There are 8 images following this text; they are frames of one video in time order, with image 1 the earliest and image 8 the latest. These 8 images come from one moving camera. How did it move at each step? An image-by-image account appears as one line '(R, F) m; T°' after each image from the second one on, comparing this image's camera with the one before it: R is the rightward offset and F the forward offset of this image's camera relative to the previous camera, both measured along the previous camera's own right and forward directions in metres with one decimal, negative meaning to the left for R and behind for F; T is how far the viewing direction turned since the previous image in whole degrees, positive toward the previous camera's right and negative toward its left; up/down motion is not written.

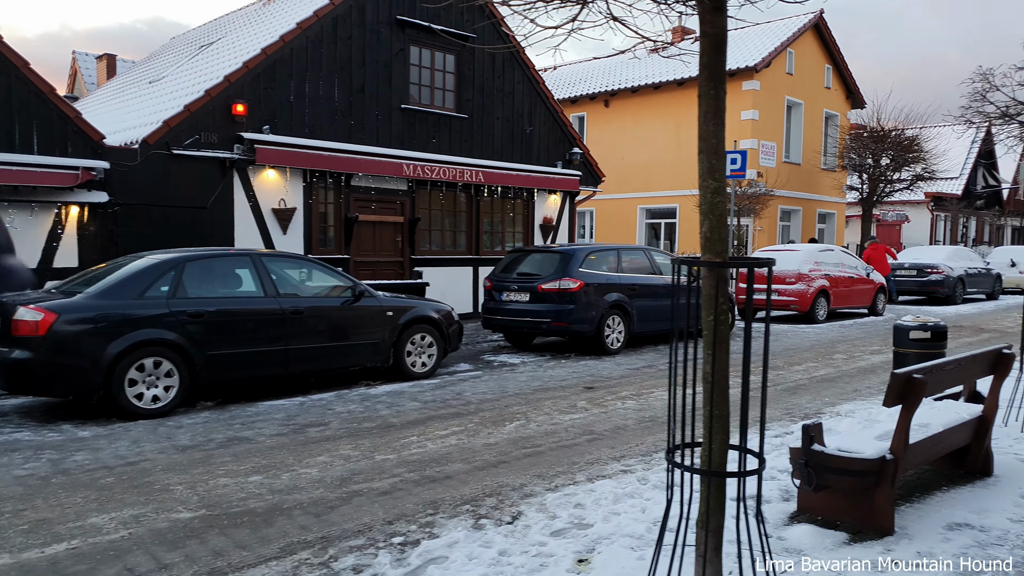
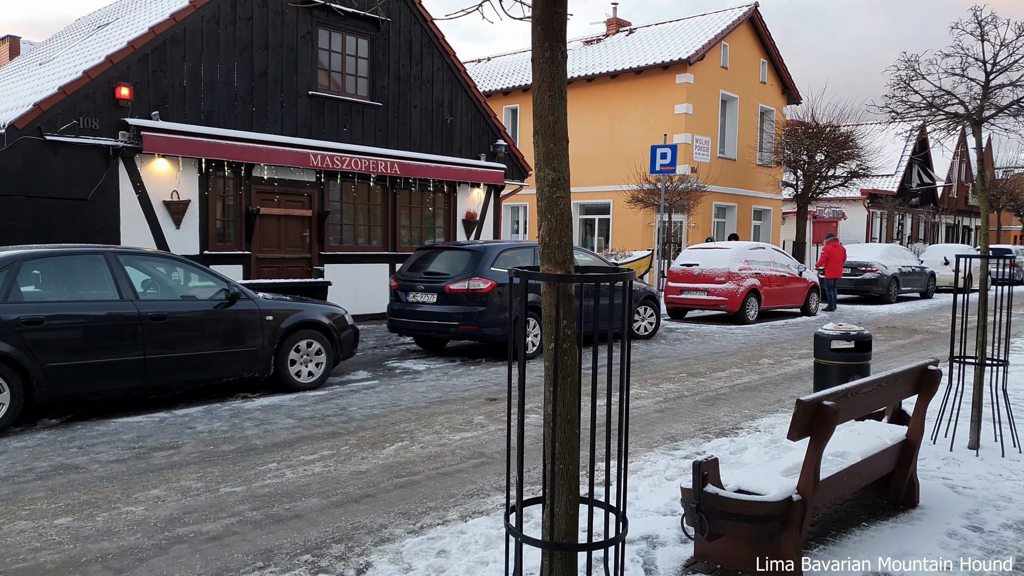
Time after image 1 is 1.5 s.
(+0.5, +0.8) m; +4°
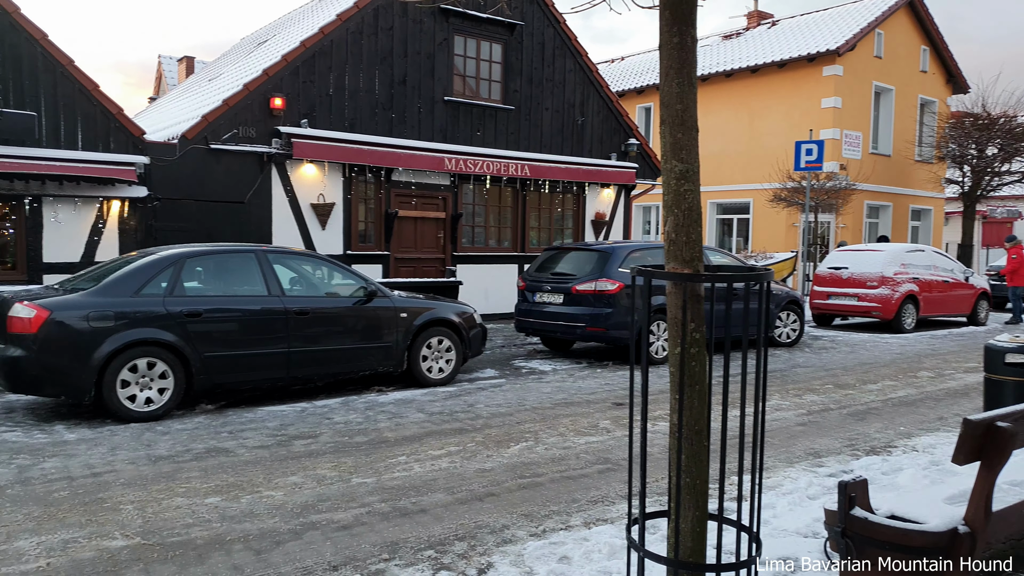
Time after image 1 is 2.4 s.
(0.0, +0.1) m; -10°
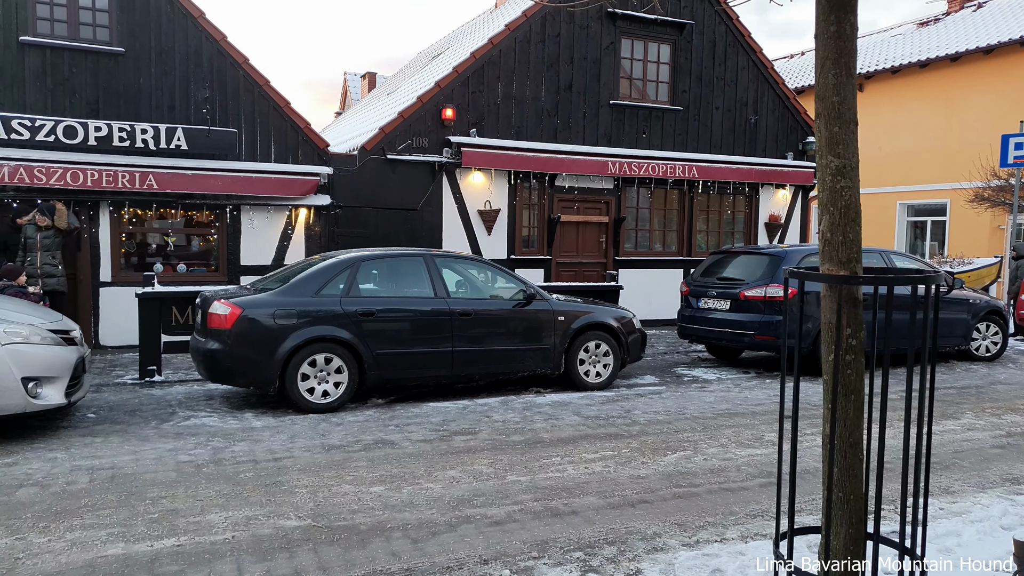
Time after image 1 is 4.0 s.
(+0.1, 0.0) m; -12°
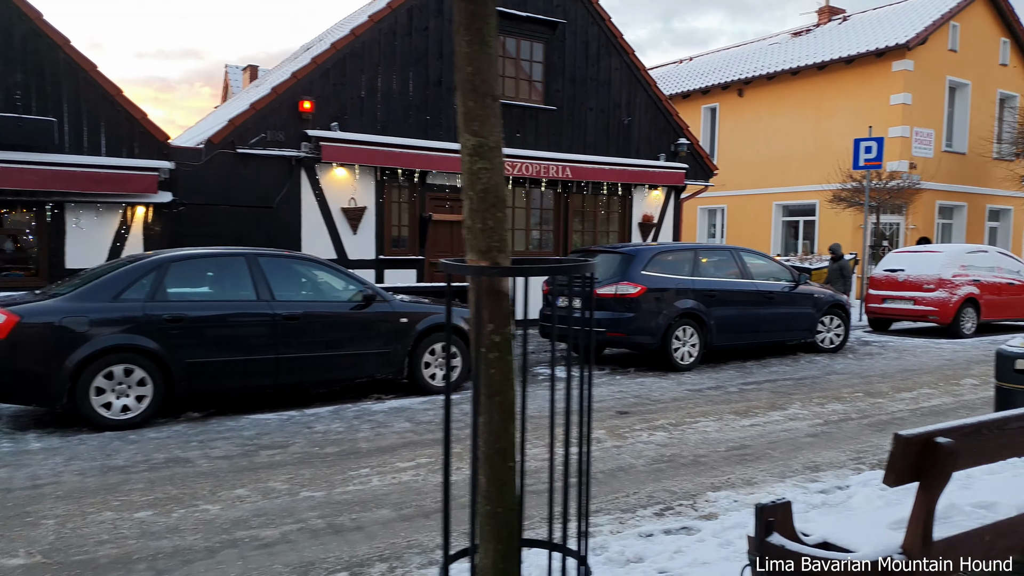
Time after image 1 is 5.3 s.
(+0.8, +0.2) m; +6°
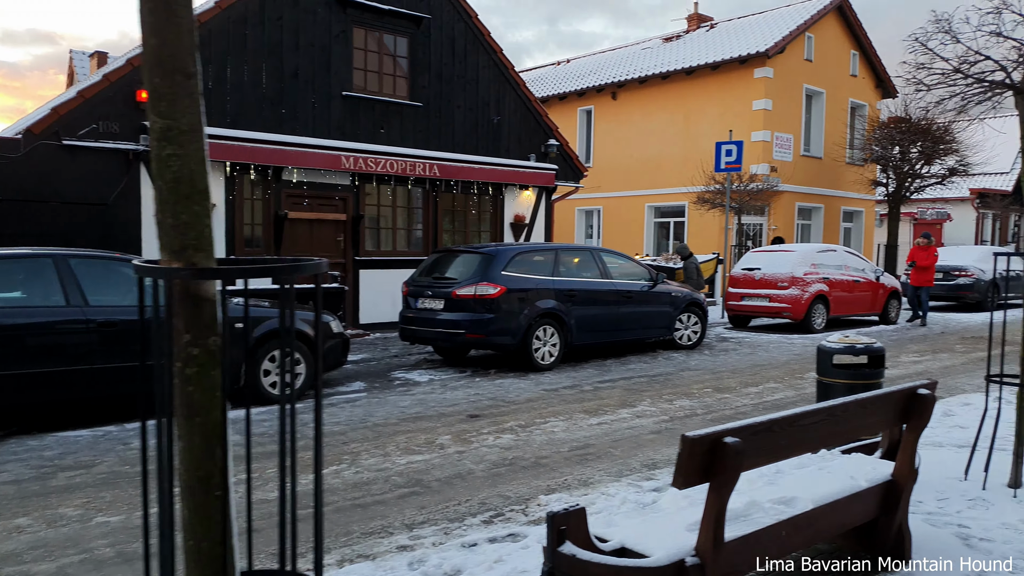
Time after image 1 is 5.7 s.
(+0.4, +0.2) m; +8°
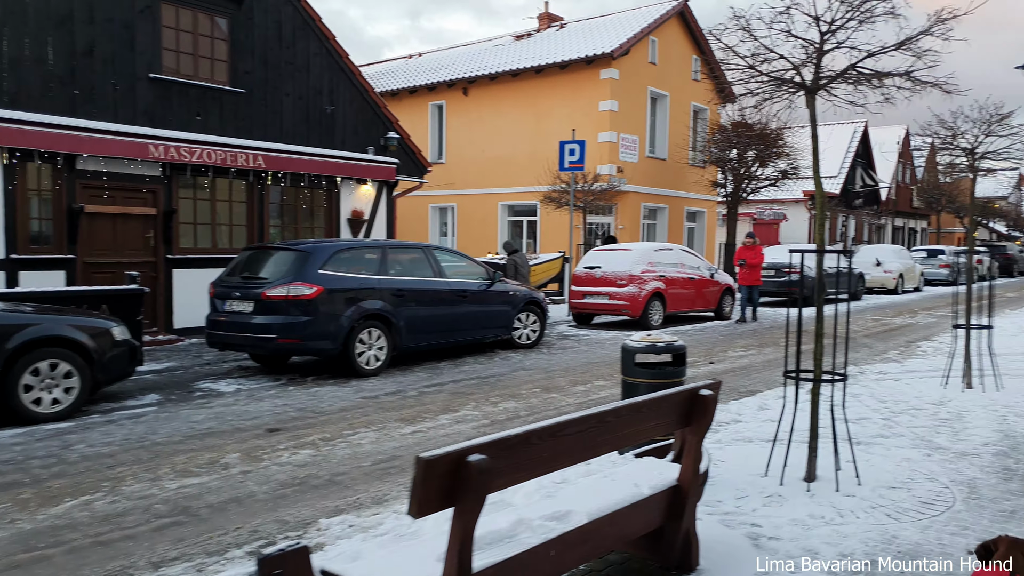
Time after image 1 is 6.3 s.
(+0.5, +0.3) m; +10°
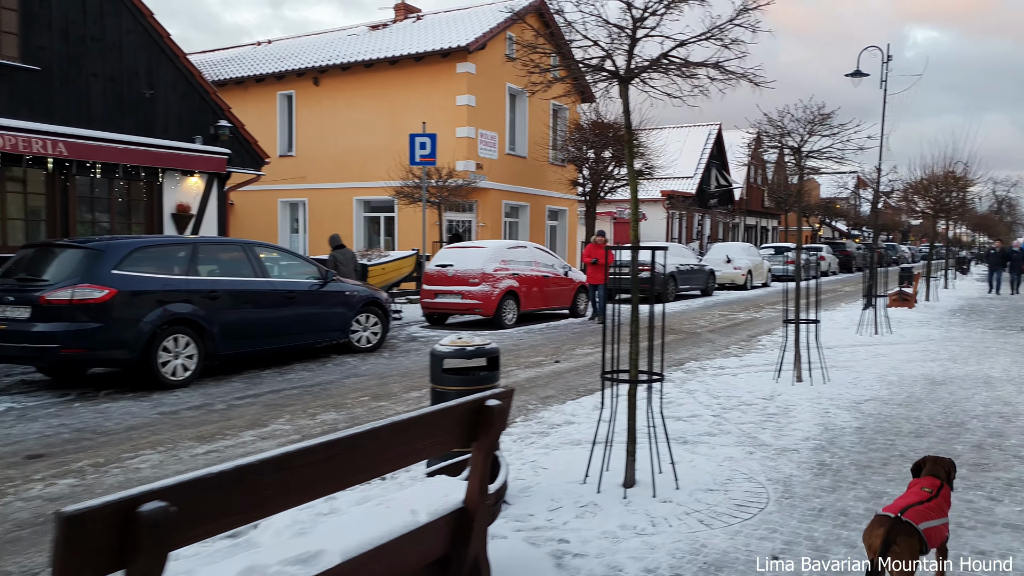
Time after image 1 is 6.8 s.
(+0.5, +0.4) m; +9°
